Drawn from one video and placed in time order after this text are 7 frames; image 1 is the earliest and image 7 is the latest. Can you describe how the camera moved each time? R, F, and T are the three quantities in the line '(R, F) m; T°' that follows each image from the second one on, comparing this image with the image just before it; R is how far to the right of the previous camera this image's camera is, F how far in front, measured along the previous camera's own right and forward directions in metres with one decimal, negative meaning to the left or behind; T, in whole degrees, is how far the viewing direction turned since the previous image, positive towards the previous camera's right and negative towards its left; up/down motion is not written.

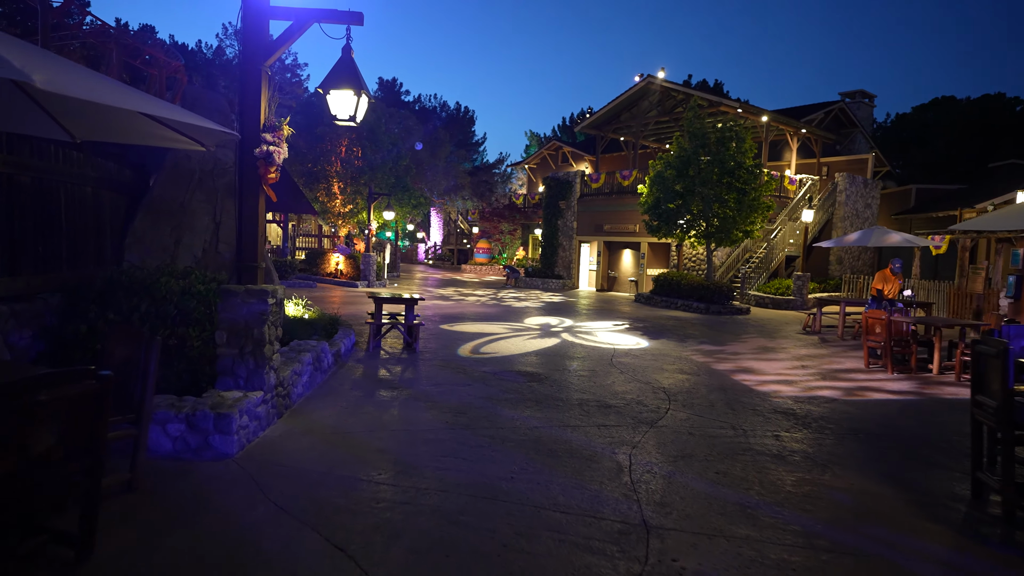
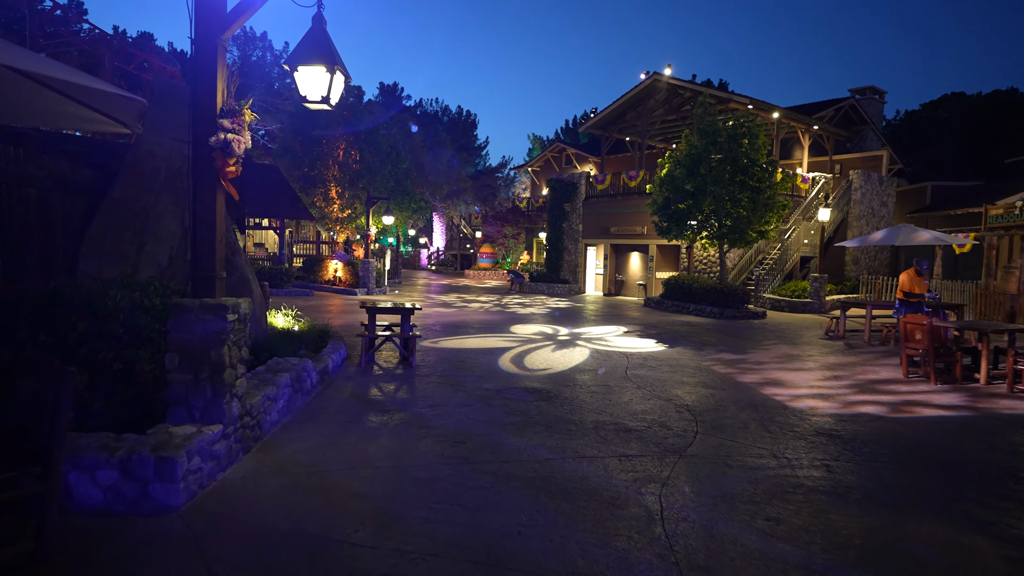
(0.0, +0.8) m; 0°
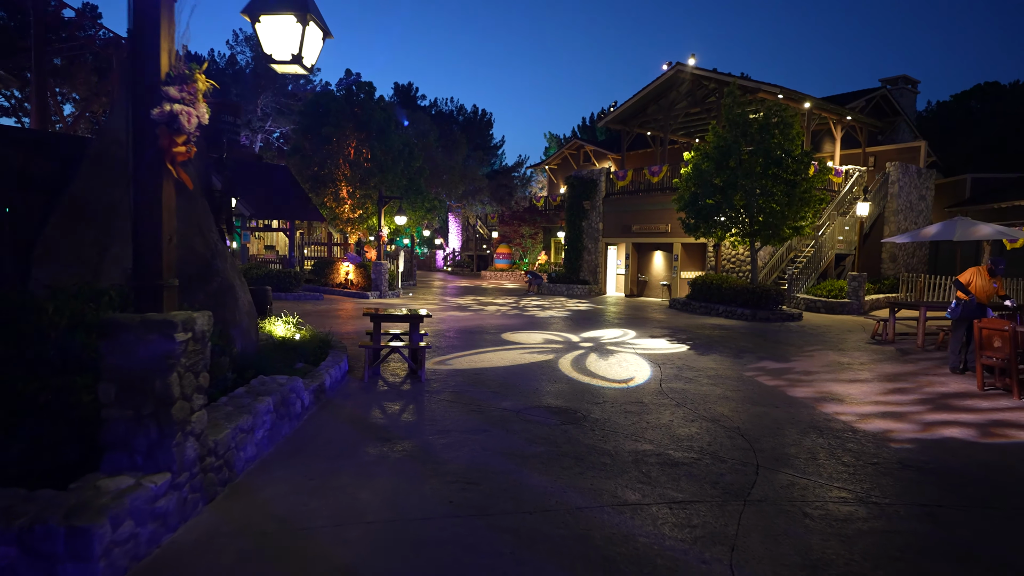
(0.0, +1.0) m; -2°
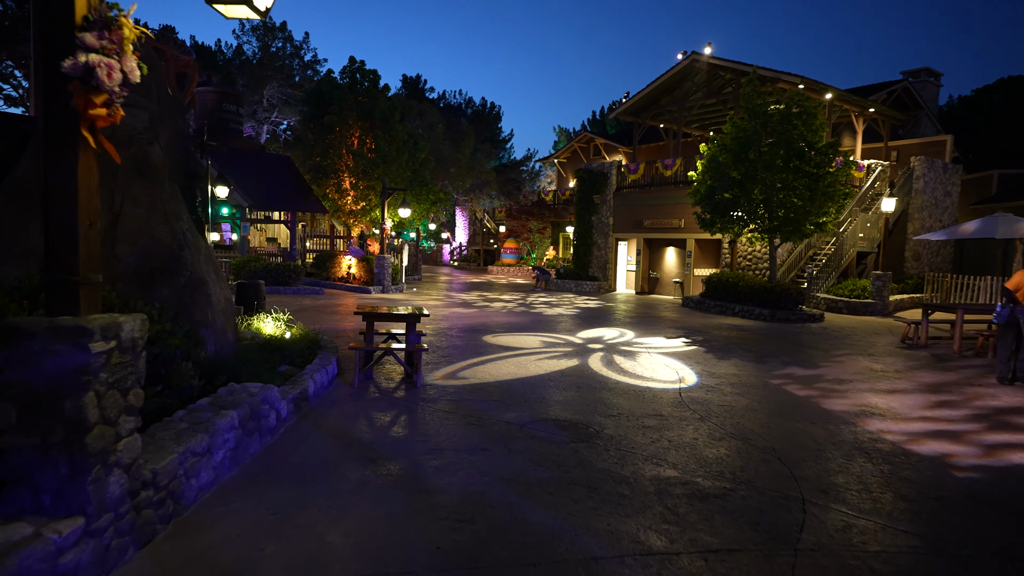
(0.0, +0.8) m; -1°
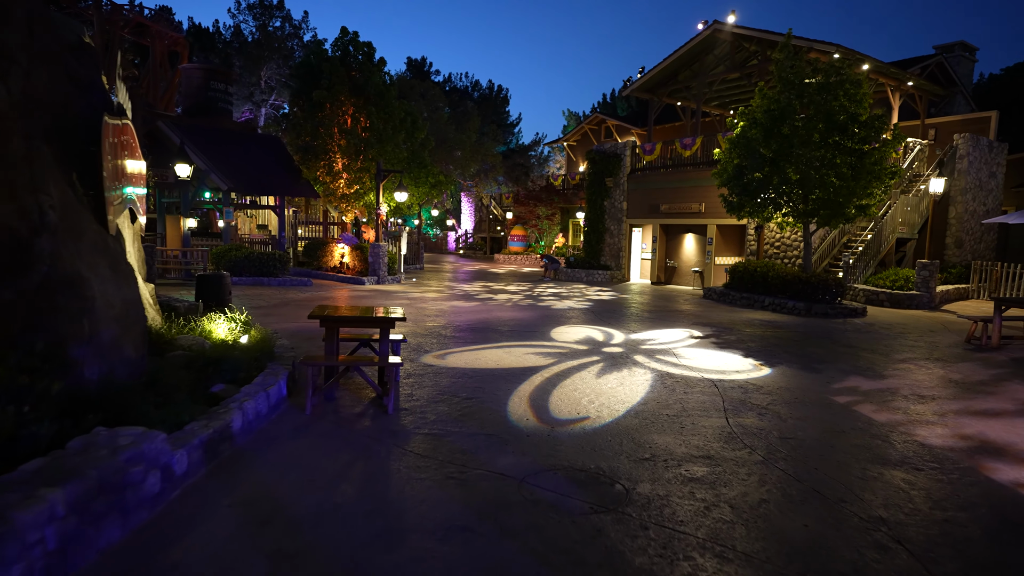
(+0.1, +1.7) m; -1°
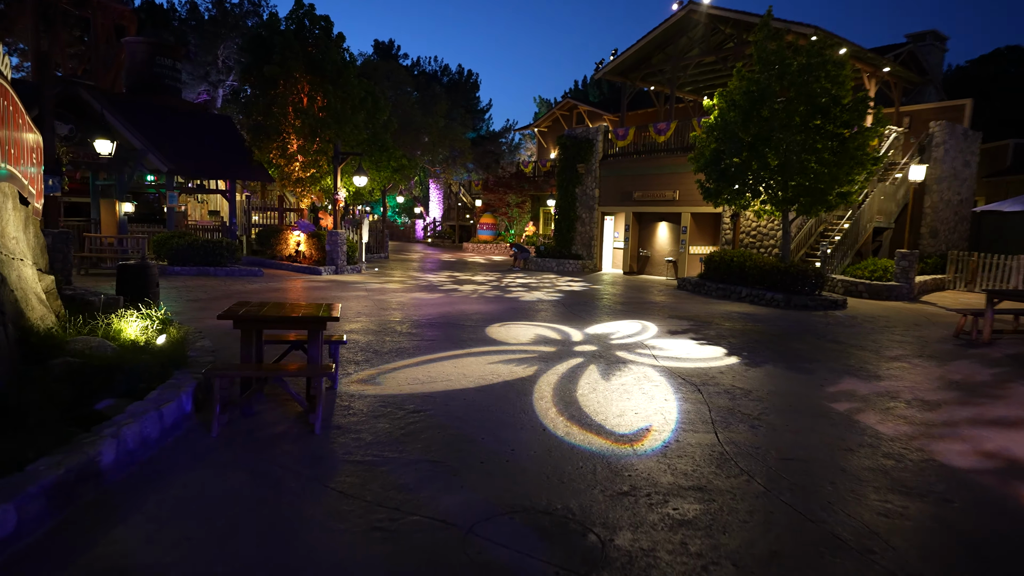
(+0.2, +1.0) m; +3°
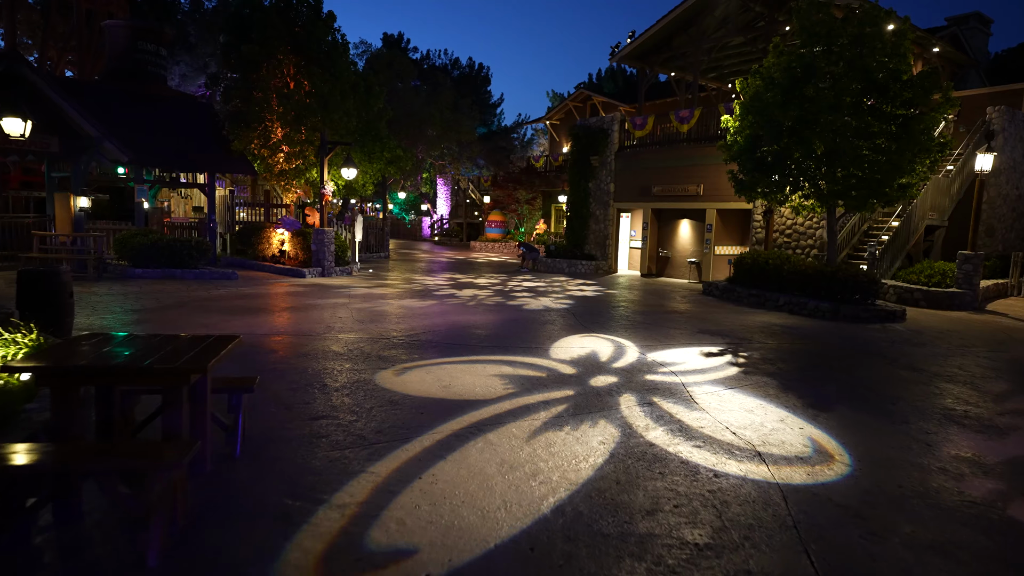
(+0.2, +1.9) m; -1°
